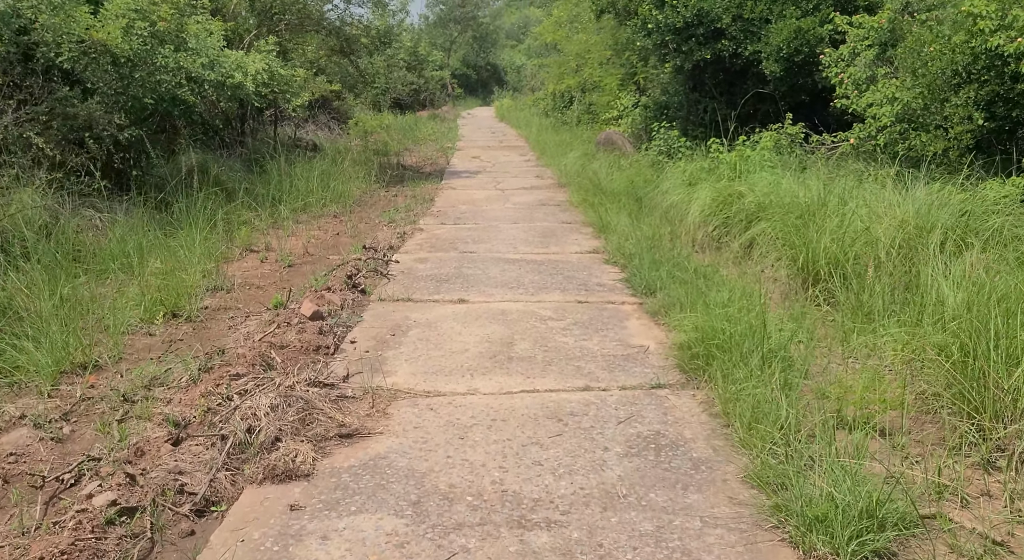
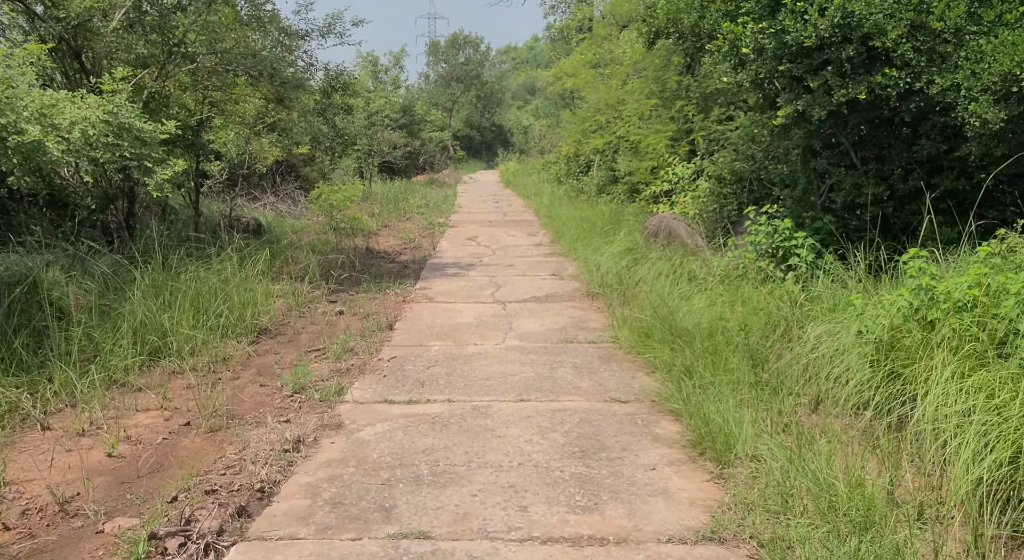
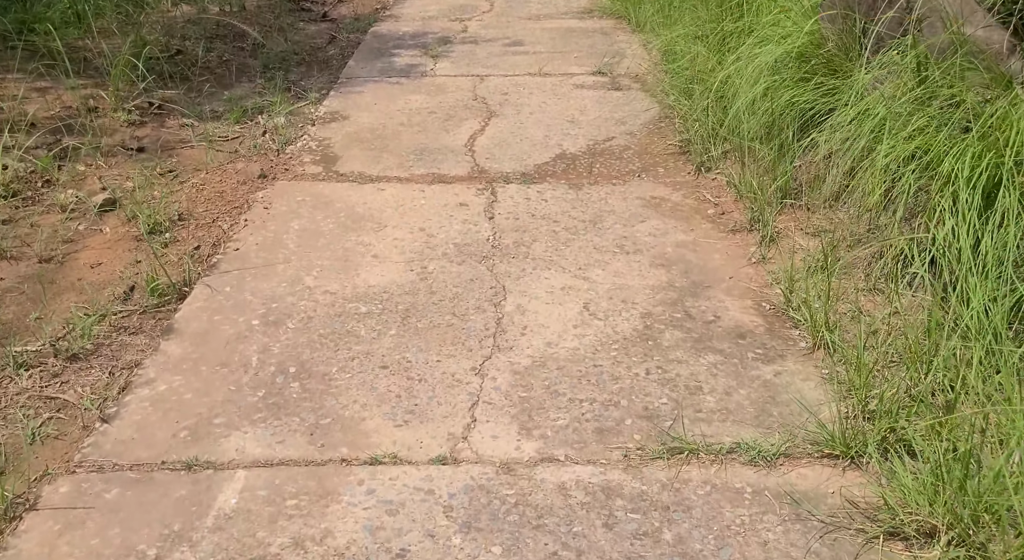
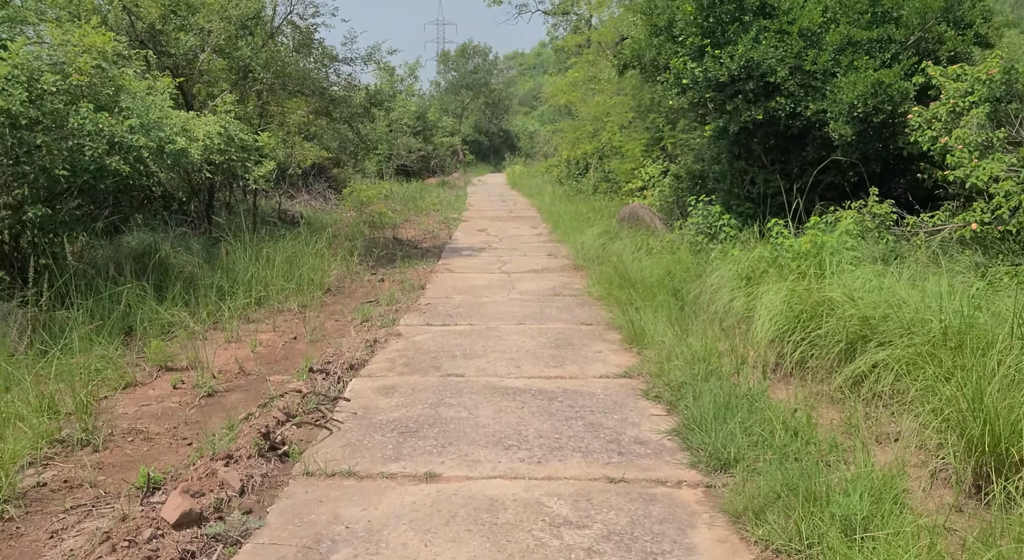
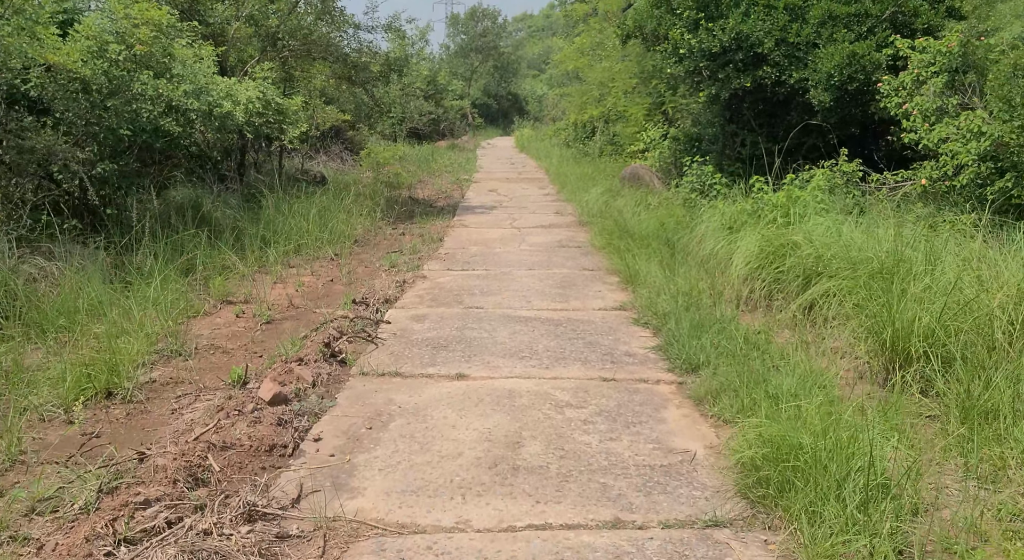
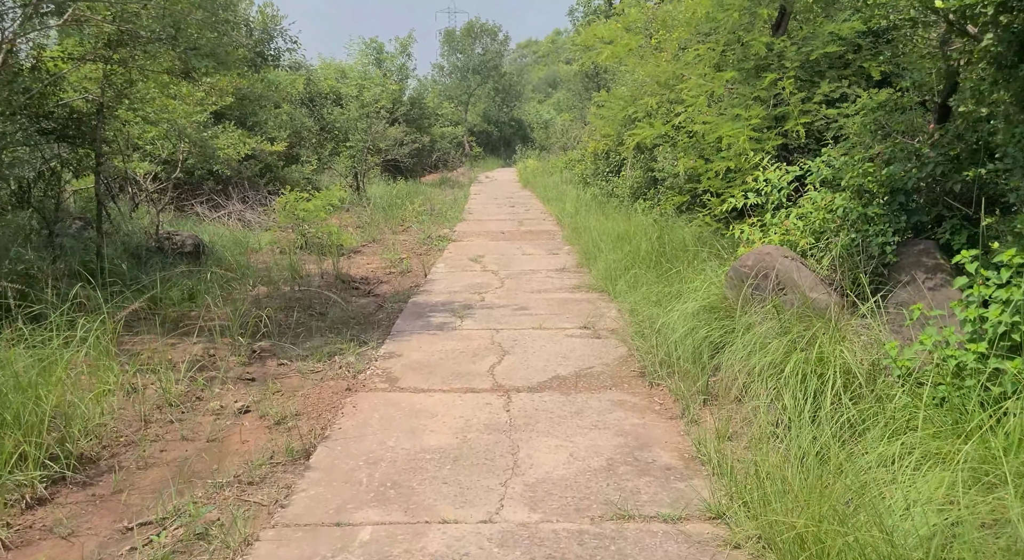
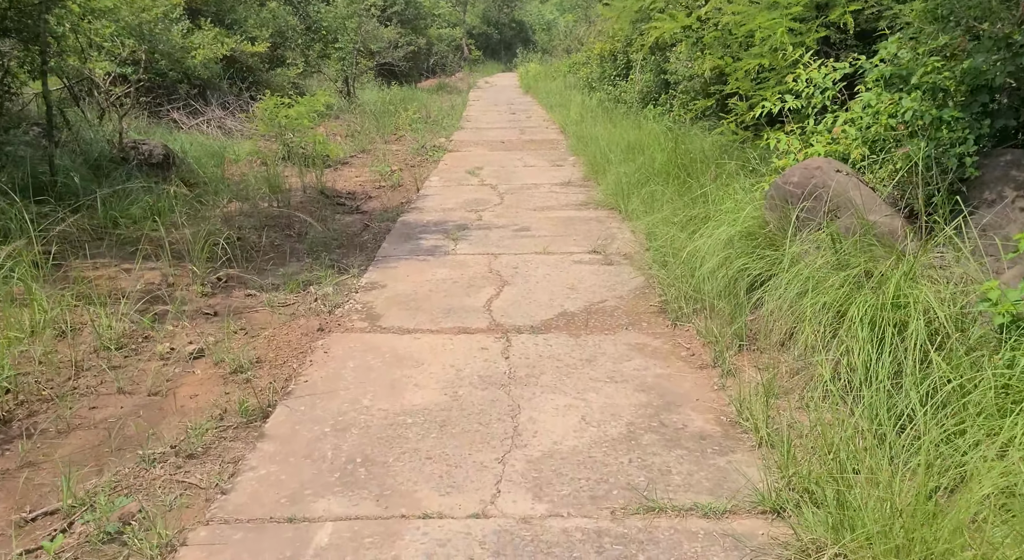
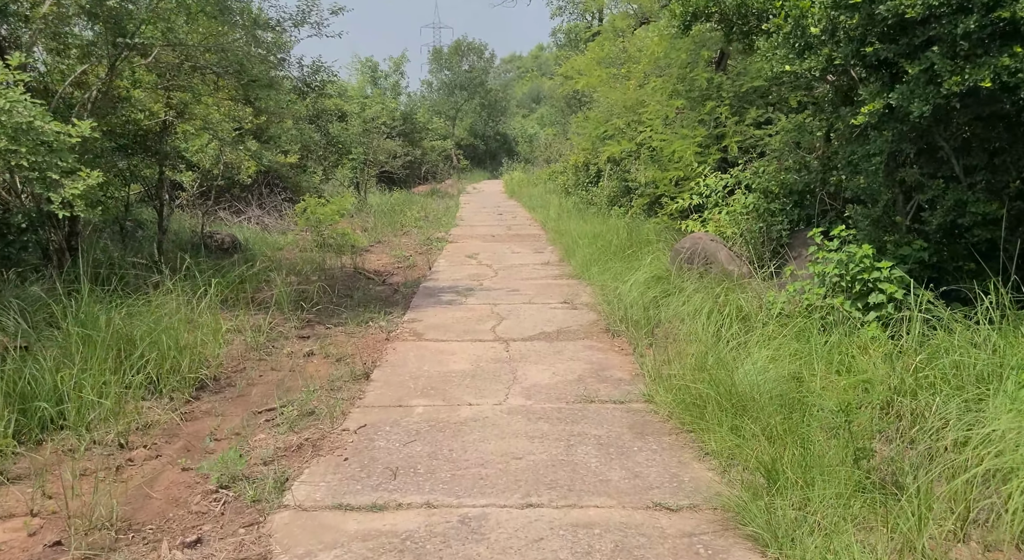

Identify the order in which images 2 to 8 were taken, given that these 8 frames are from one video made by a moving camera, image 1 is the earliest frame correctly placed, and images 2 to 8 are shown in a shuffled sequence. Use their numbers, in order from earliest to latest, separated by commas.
5, 4, 2, 8, 6, 7, 3
